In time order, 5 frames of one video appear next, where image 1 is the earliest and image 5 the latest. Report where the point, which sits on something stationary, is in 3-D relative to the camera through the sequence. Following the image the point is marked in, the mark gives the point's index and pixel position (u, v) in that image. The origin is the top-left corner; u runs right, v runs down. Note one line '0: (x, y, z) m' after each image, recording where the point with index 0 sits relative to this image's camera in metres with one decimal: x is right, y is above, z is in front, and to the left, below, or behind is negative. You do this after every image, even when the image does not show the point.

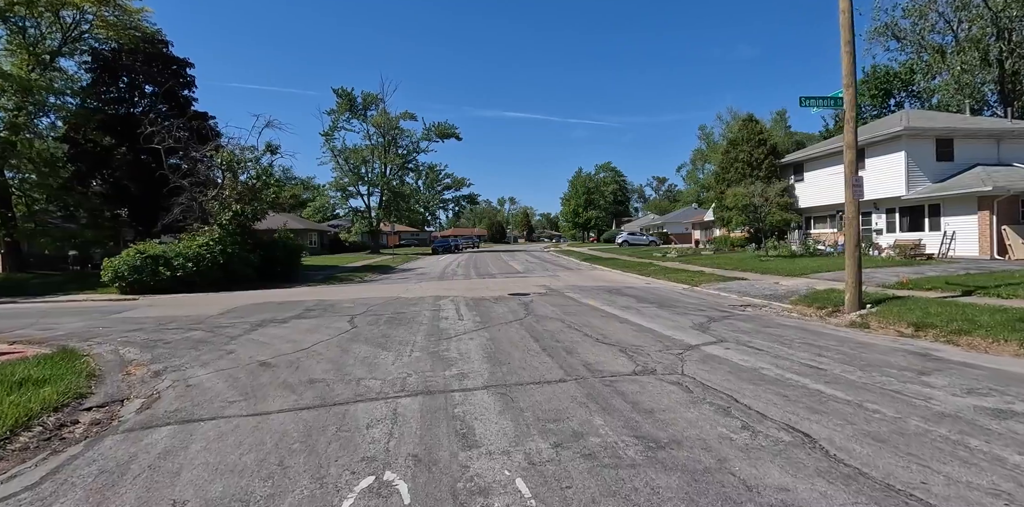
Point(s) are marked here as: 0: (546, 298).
0: (+0.9, -1.2, +13.5) m
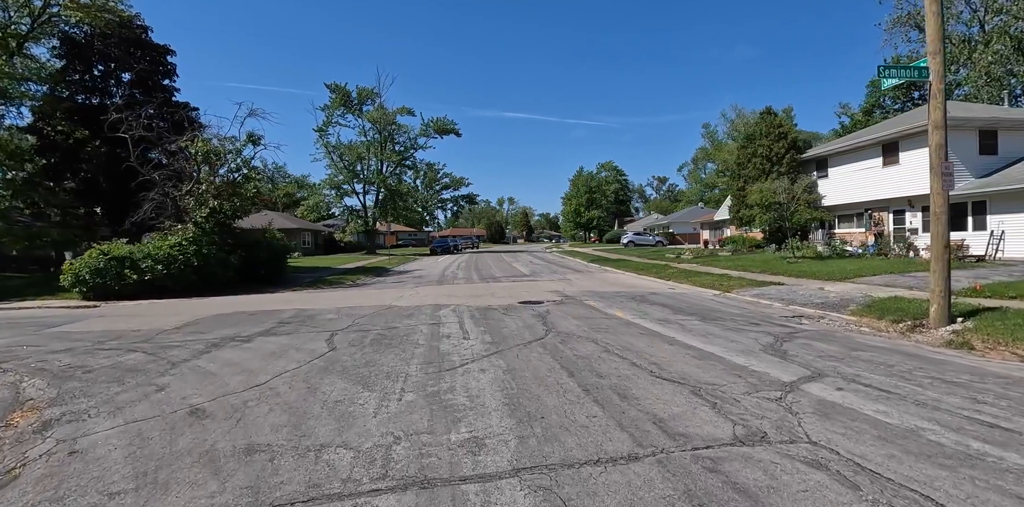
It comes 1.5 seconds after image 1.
0: (+1.2, -1.2, +11.5) m
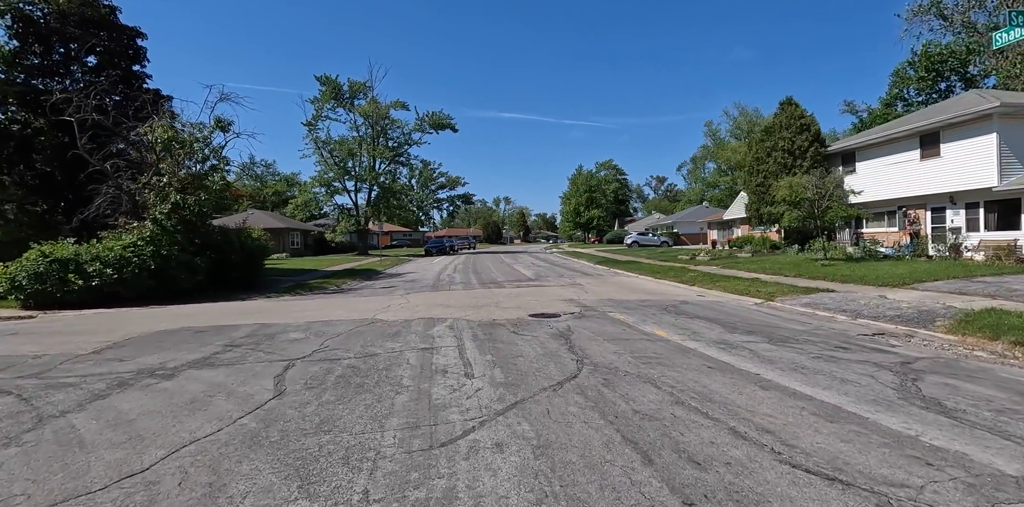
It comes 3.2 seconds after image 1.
0: (+1.4, -1.3, +9.3) m
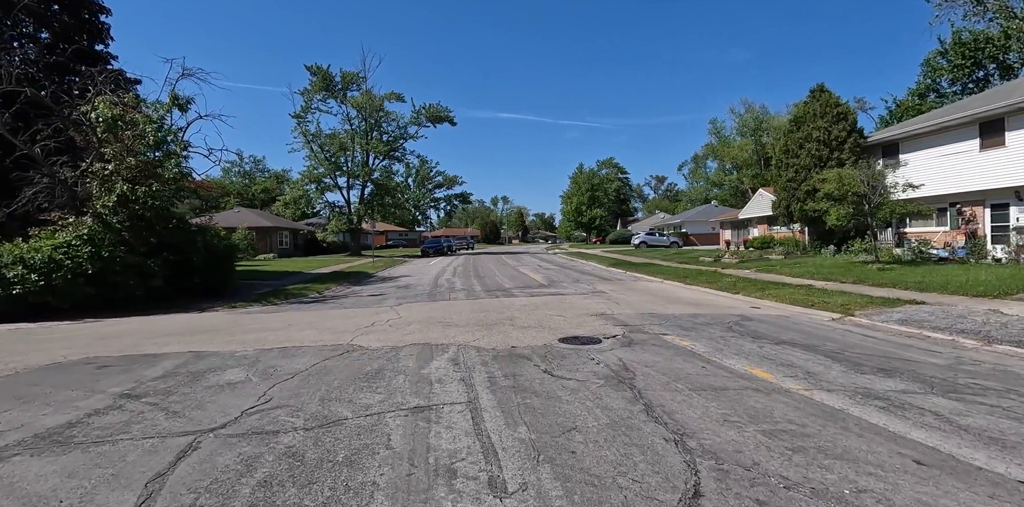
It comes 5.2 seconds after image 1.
0: (+1.8, -1.3, +6.7) m
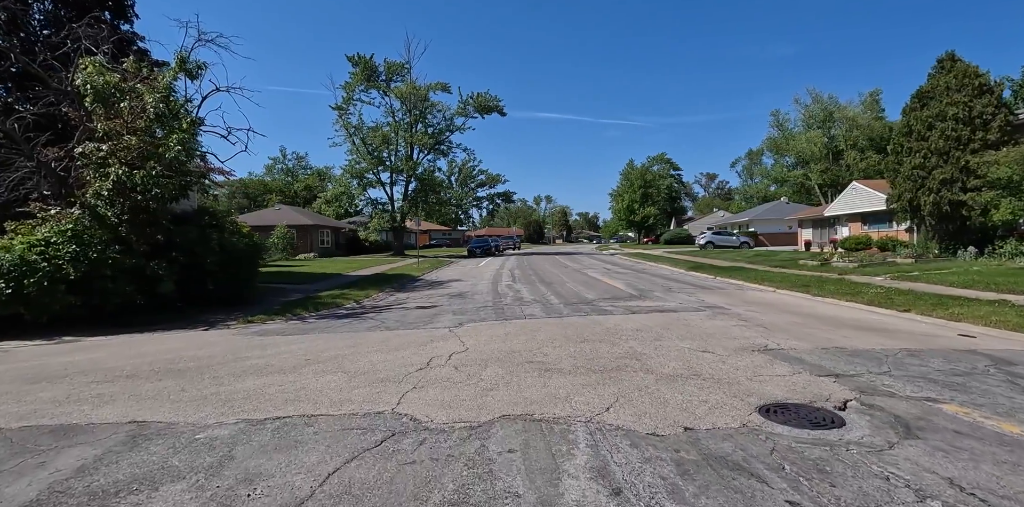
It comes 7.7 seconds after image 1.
0: (+3.1, -1.4, +3.2) m
